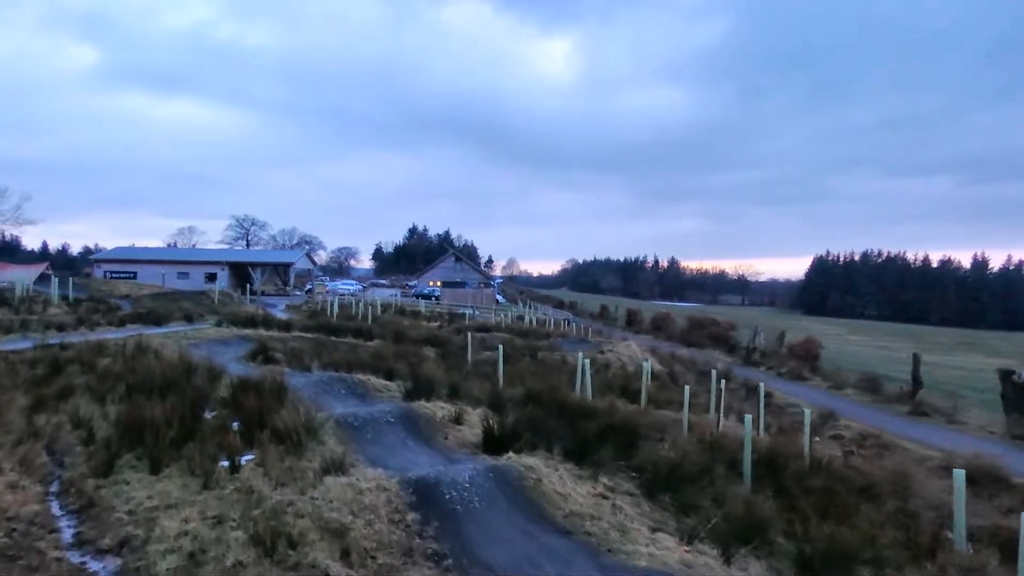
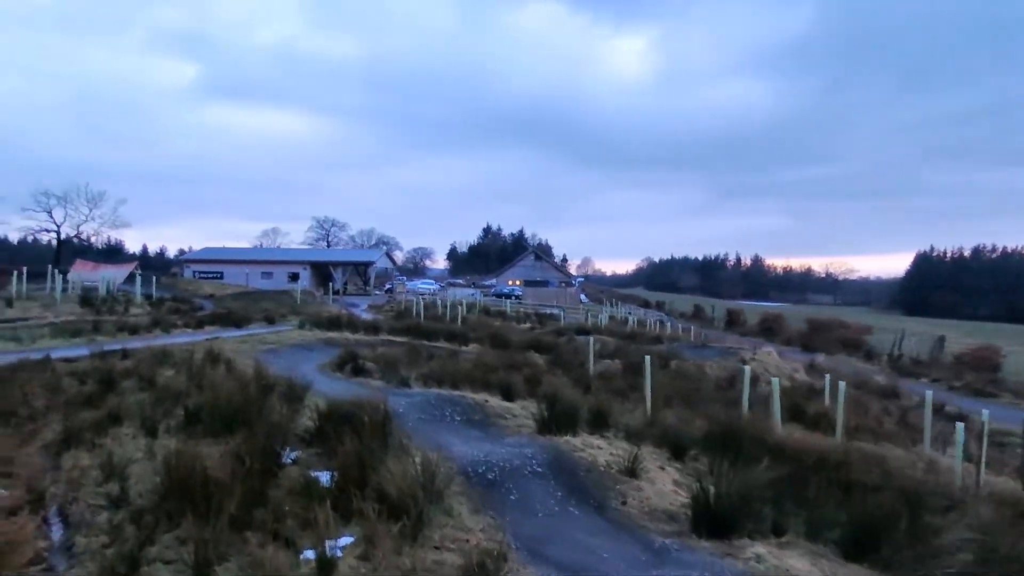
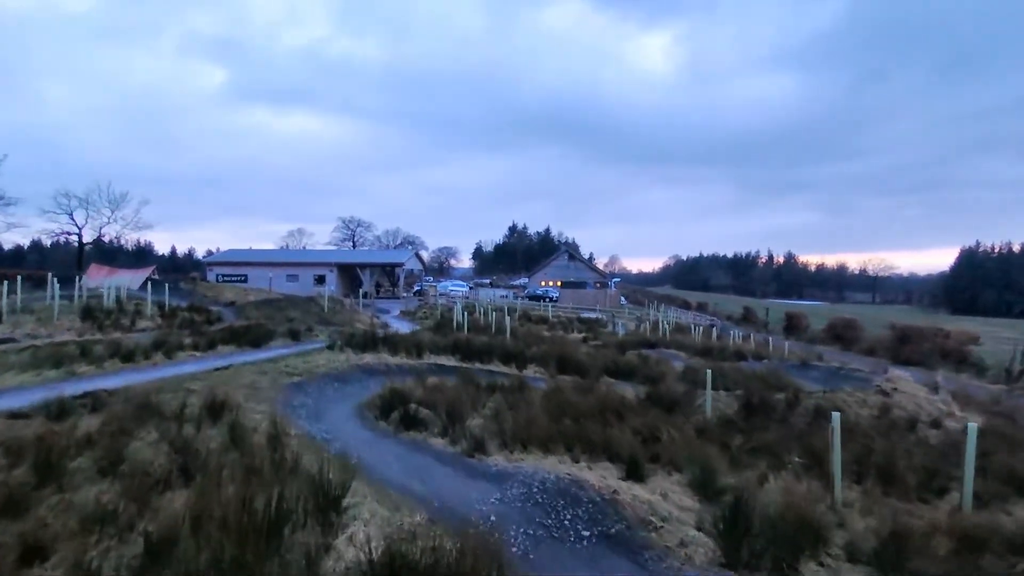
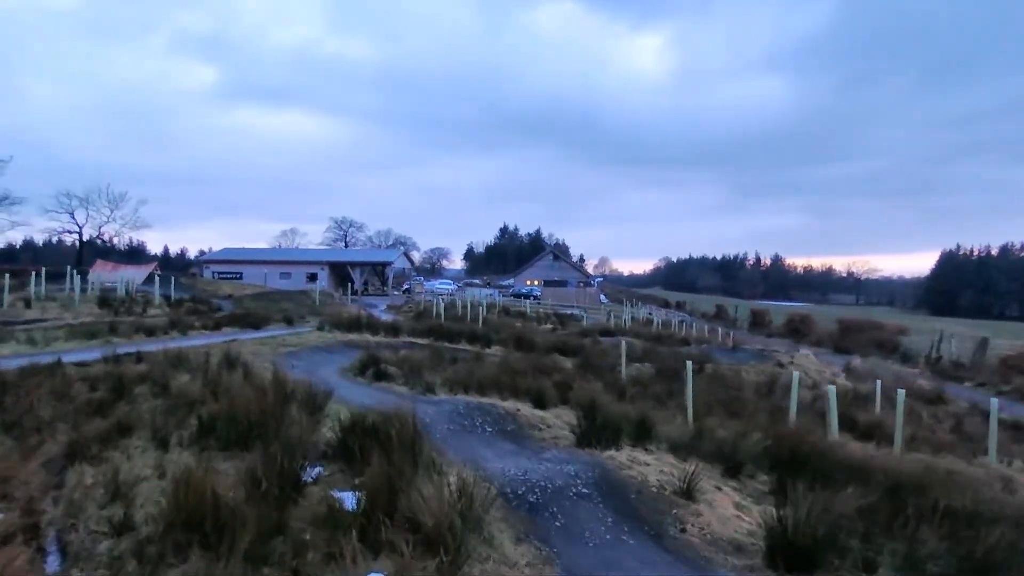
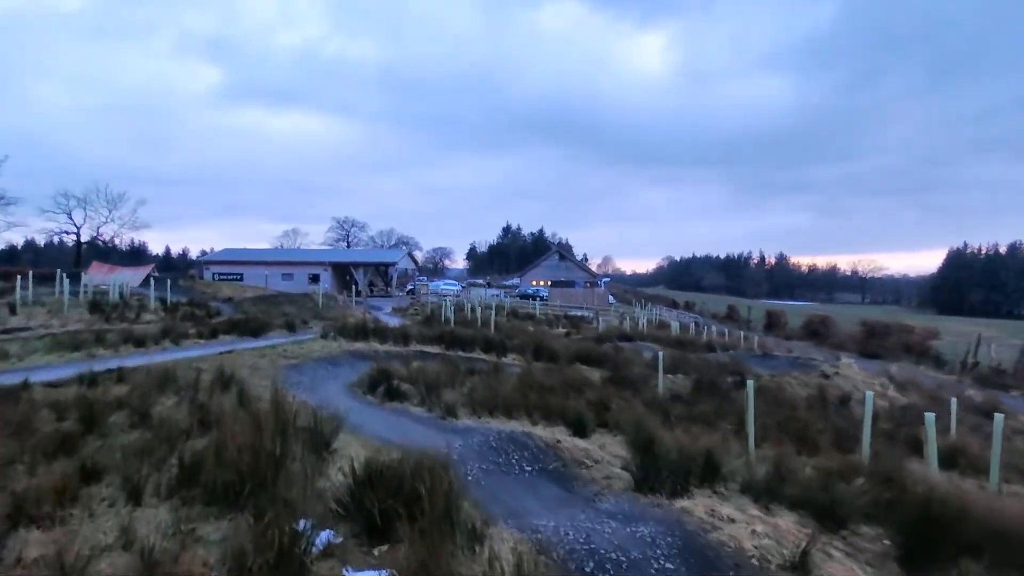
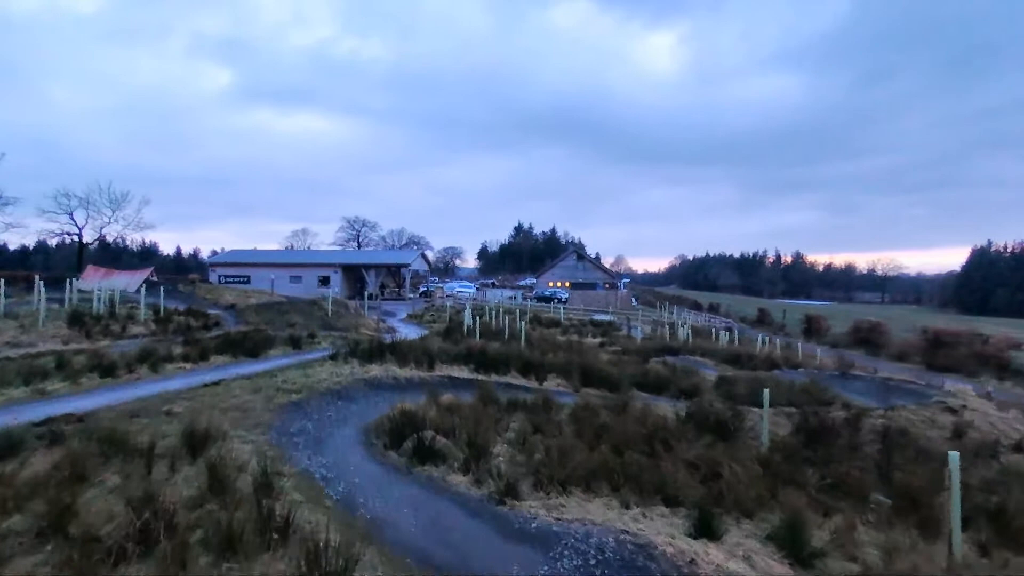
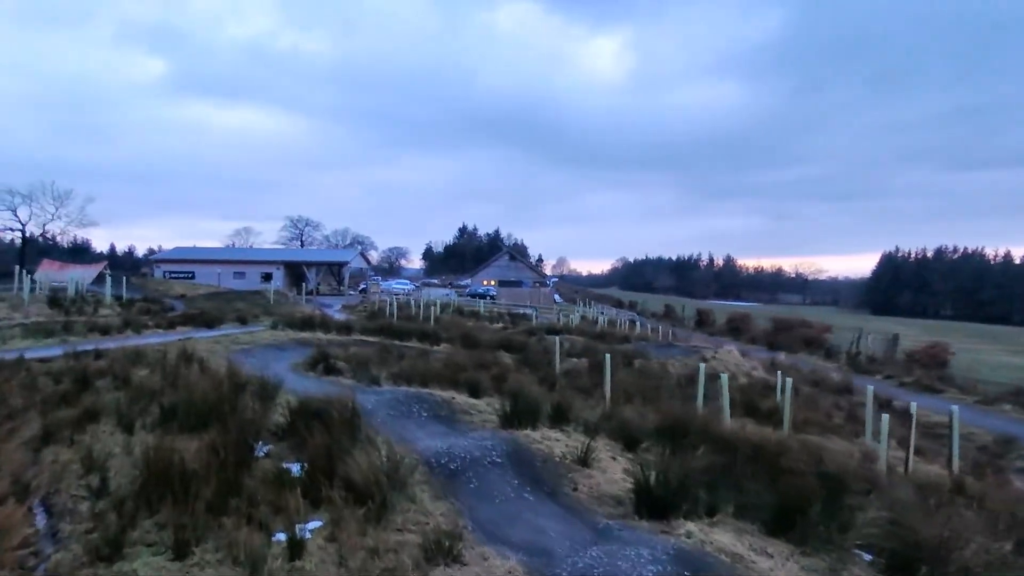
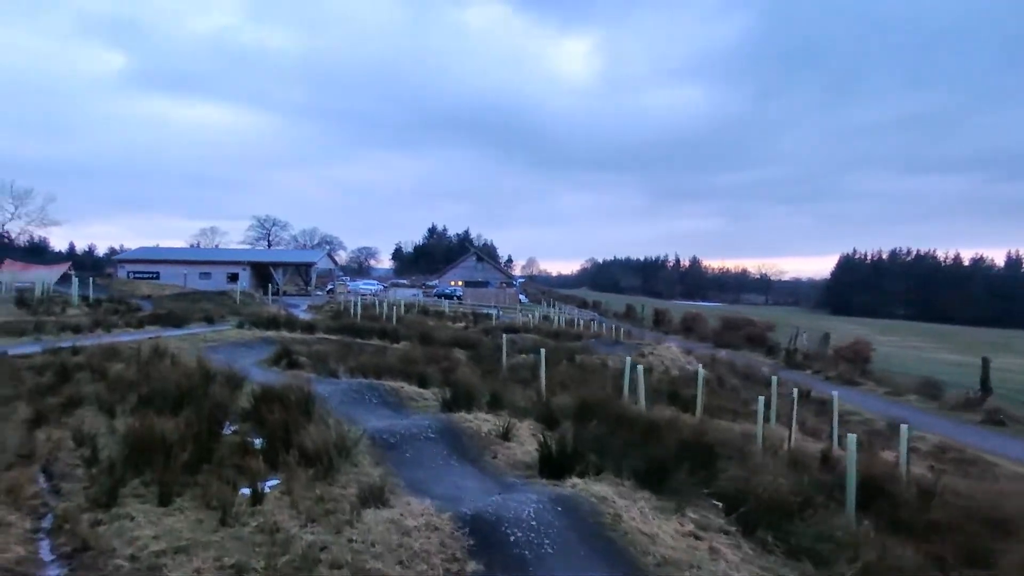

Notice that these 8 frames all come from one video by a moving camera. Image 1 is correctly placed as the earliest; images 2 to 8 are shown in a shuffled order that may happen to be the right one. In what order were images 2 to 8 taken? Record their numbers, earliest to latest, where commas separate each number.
8, 7, 2, 4, 5, 3, 6
